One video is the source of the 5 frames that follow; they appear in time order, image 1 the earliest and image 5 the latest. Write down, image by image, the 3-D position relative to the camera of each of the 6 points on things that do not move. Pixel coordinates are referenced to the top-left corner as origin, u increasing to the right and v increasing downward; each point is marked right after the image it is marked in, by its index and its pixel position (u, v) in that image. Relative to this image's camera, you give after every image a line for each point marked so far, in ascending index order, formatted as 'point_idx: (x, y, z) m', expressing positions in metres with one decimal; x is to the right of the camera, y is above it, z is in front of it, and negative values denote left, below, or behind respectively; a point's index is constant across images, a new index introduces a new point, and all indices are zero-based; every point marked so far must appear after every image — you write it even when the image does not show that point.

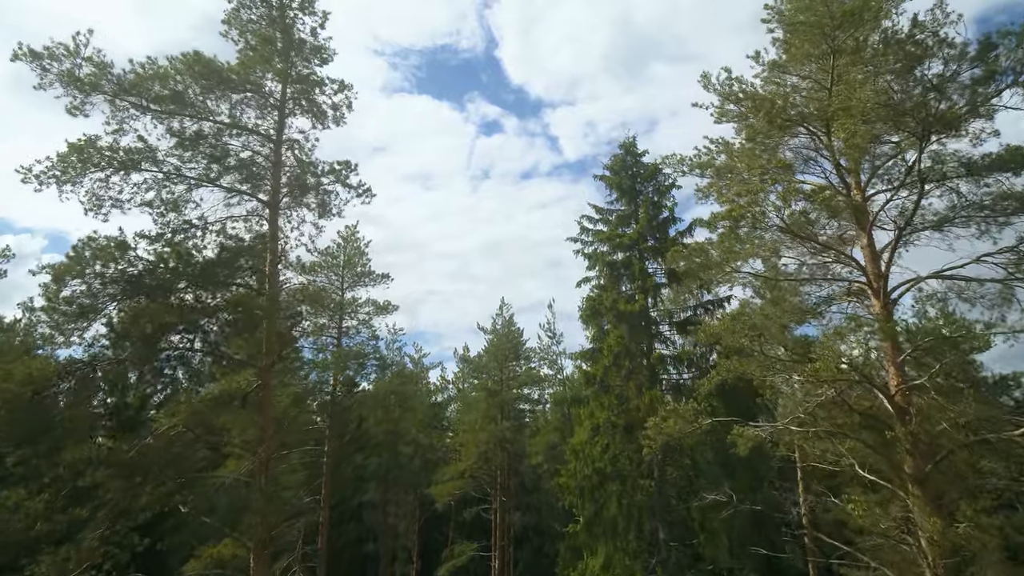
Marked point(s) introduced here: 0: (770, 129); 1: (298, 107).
0: (+4.1, +2.5, +11.2) m
1: (-3.6, +3.1, +12.0) m
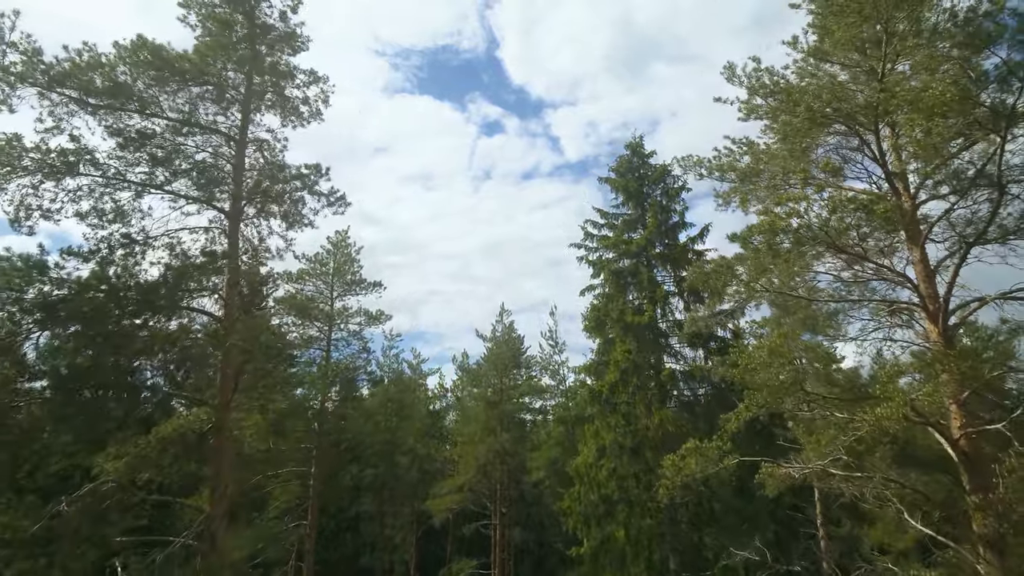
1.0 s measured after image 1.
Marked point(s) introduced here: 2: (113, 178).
0: (+4.1, +2.2, +9.7) m
1: (-3.7, +2.8, +10.6) m
2: (-5.2, +1.4, +9.1) m
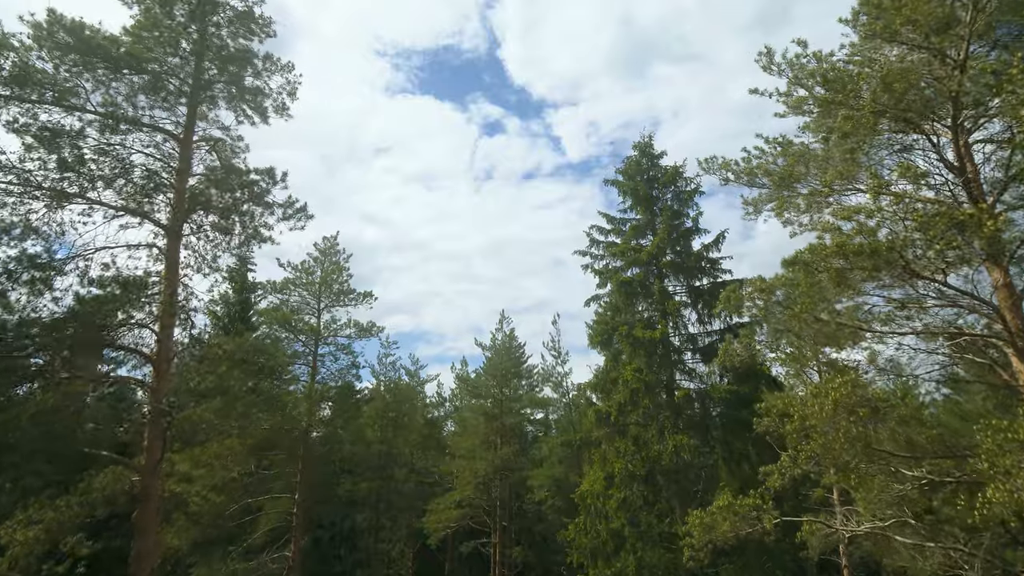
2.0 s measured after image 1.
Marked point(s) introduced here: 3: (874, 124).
0: (+4.1, +1.9, +8.0) m
1: (-3.7, +2.5, +8.9) m
2: (-5.2, +1.1, +7.5) m
3: (+4.2, +1.9, +8.1) m
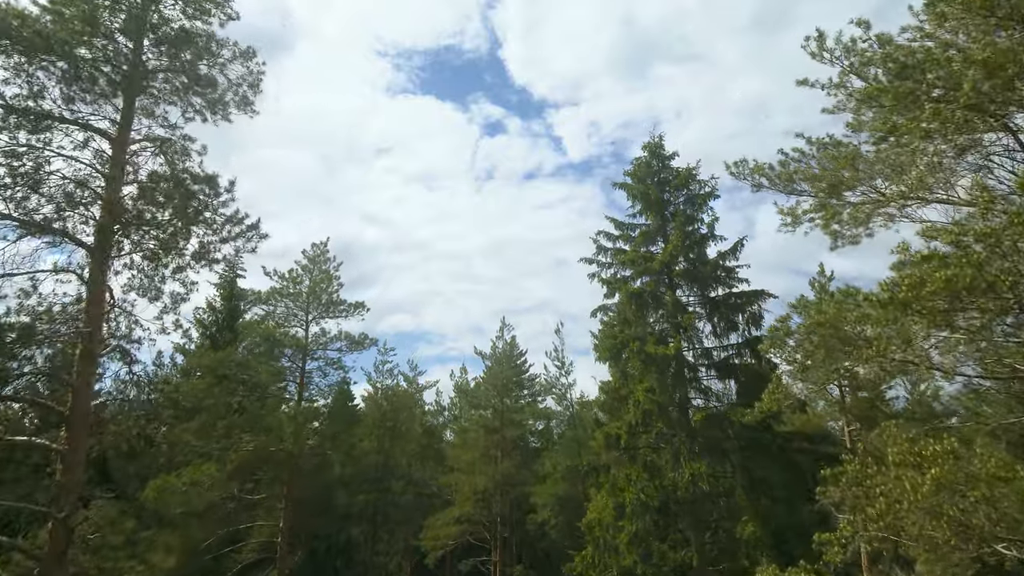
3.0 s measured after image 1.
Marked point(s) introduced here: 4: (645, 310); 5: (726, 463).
0: (+4.1, +1.6, +6.6) m
1: (-3.7, +2.2, +7.5) m
2: (-5.2, +0.8, +6.0) m
3: (+4.2, +1.6, +6.6) m
4: (+3.7, -0.6, +19.5) m
5: (+5.1, -4.2, +17.0) m
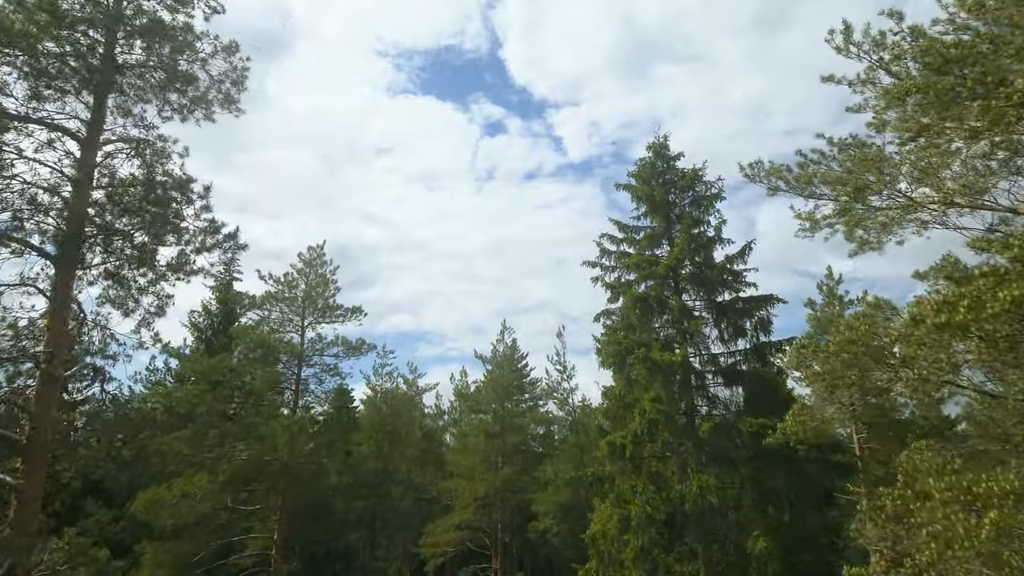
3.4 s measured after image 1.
0: (+4.1, +1.4, +6.0) m
1: (-3.6, +2.0, +6.9) m
2: (-5.1, +0.6, +5.4) m
3: (+4.2, +1.4, +6.0) m
4: (+3.7, -0.7, +19.0) m
5: (+5.1, -4.4, +16.4) m
